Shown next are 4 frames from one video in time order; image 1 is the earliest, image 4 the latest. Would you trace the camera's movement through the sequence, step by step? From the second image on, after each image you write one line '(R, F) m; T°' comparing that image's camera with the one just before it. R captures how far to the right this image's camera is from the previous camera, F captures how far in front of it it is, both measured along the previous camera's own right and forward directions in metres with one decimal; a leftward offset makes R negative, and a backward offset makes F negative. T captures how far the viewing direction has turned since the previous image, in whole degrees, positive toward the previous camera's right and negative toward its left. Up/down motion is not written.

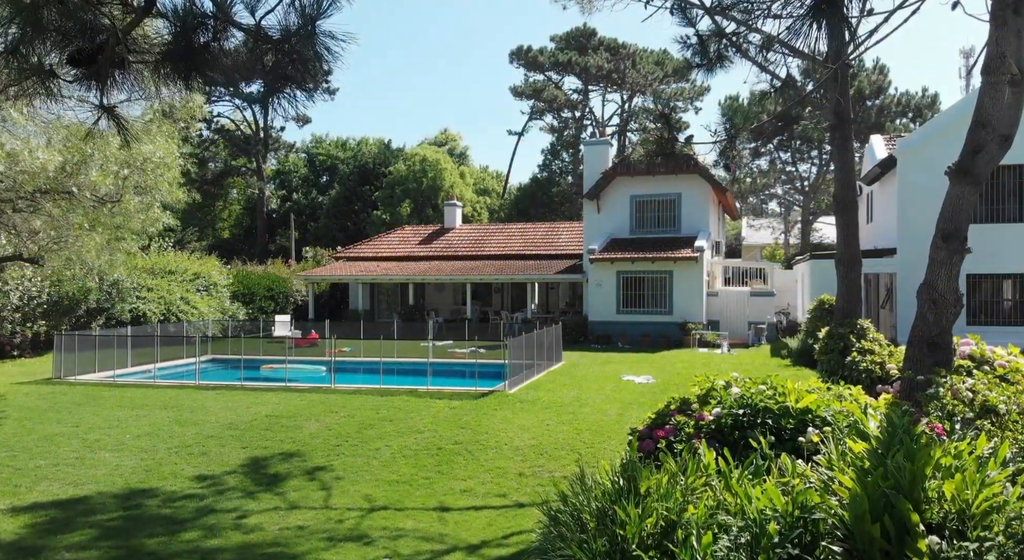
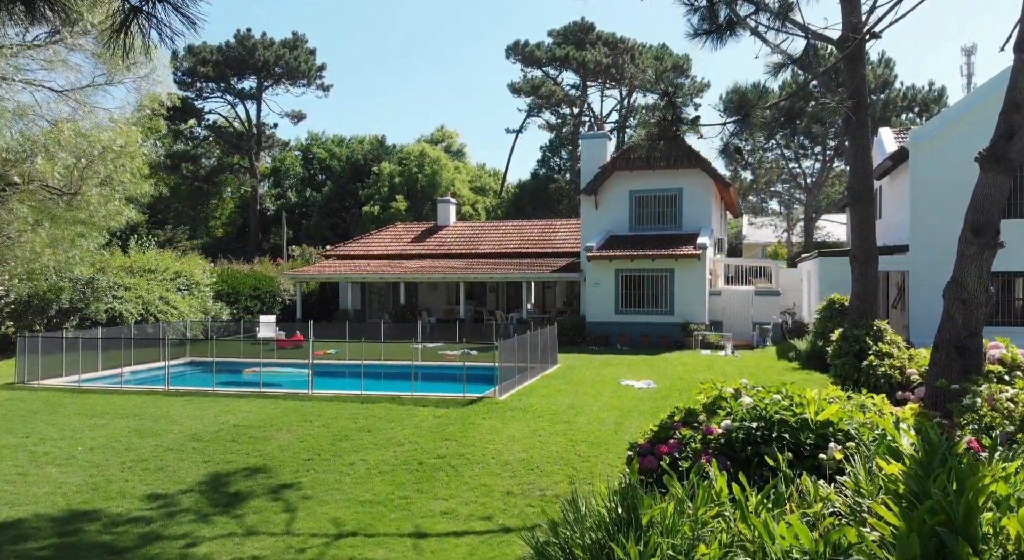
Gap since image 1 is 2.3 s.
(+0.2, +1.0) m; 0°
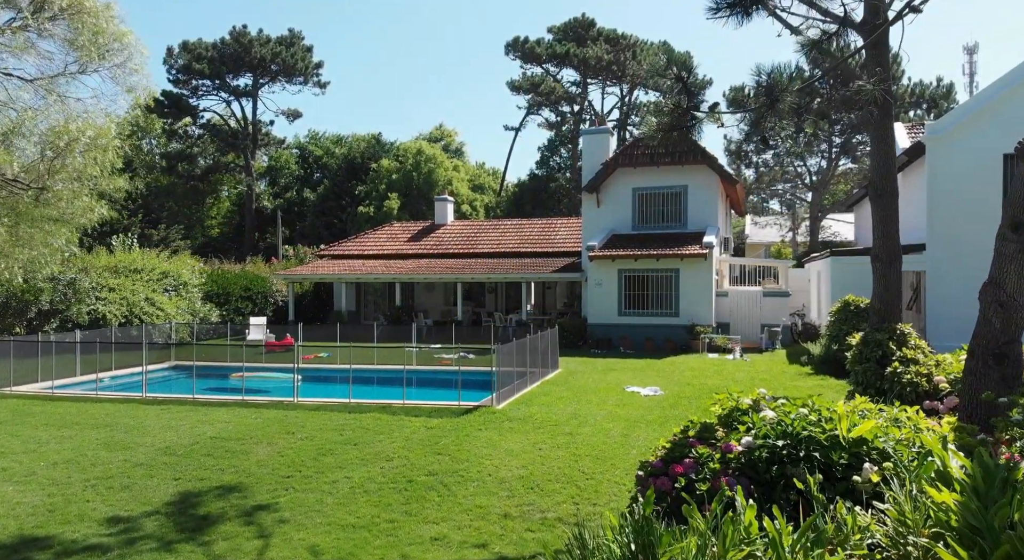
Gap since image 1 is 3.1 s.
(0.0, +0.9) m; 0°
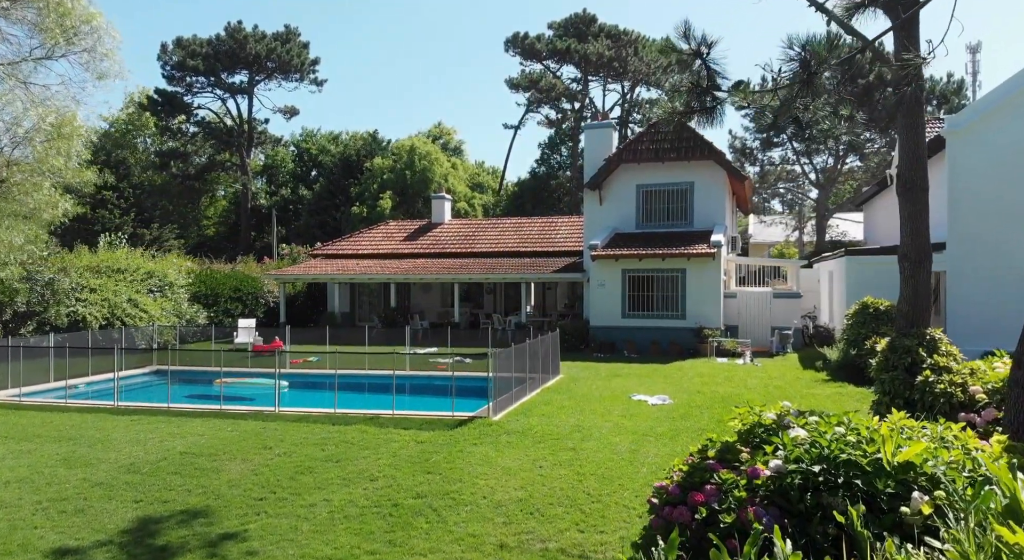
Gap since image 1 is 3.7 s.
(0.0, +0.9) m; 0°
